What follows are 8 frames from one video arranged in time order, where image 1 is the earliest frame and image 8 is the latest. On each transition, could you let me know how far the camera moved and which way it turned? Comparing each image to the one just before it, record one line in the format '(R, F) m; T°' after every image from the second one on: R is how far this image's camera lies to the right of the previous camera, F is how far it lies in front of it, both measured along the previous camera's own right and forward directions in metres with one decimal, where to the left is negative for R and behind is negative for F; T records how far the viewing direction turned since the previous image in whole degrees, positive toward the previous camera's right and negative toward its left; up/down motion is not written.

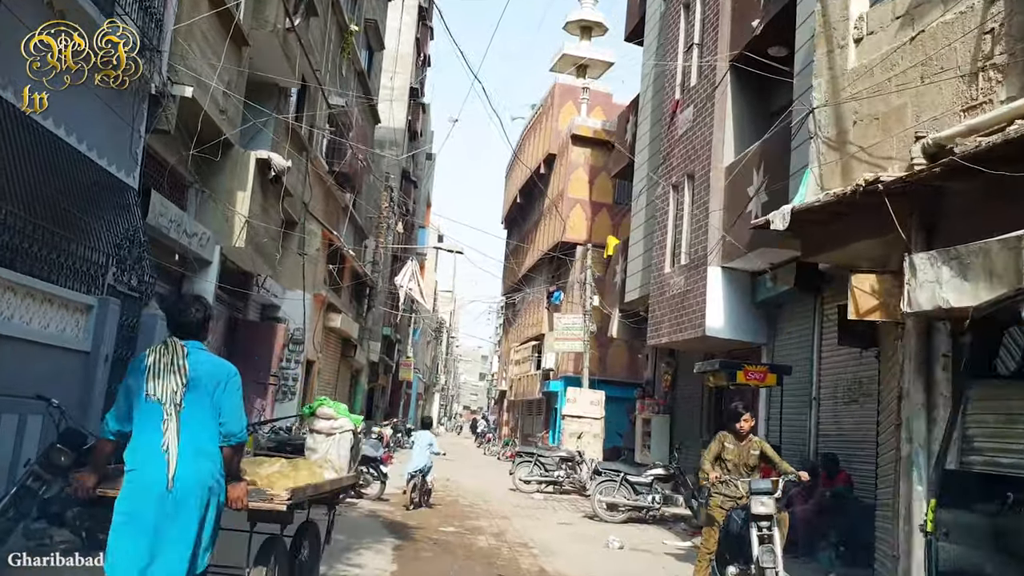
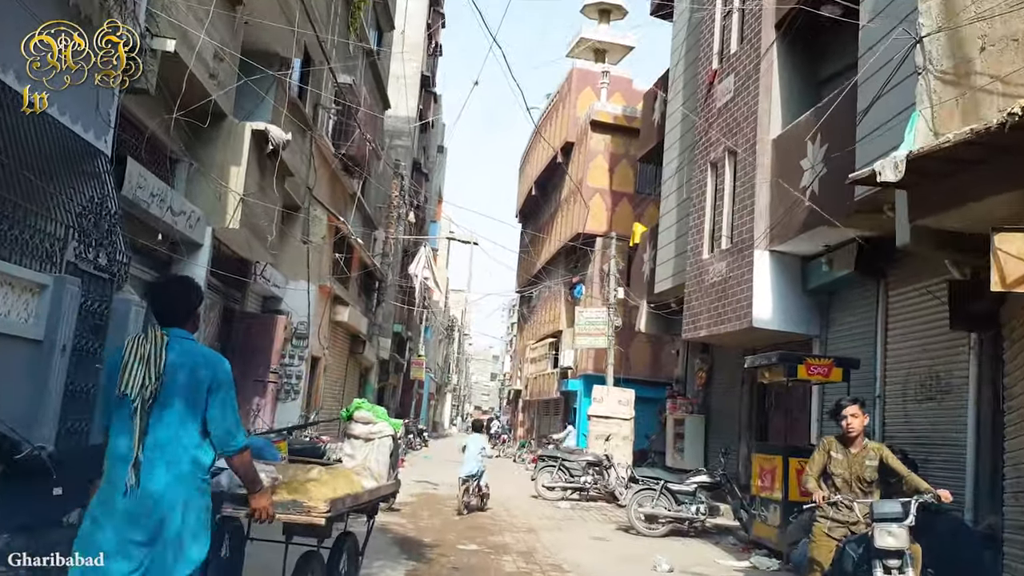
(-0.2, +1.2) m; -1°
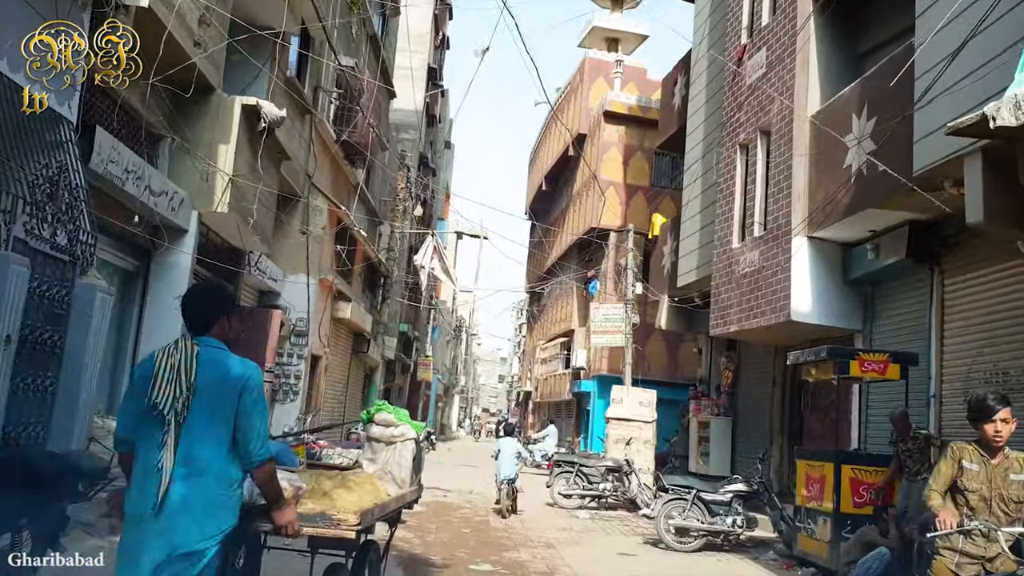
(-0.1, +0.9) m; 0°
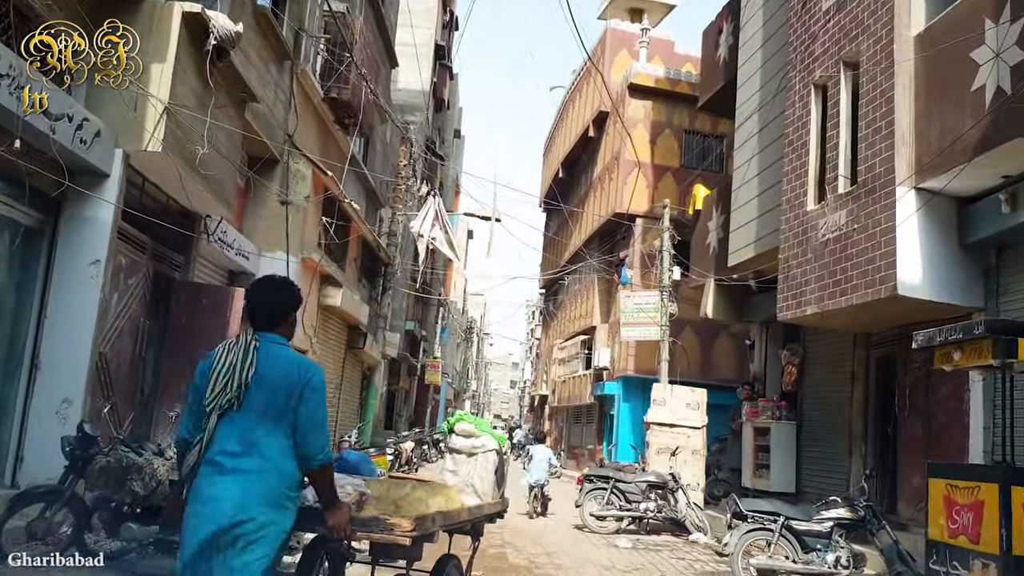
(-0.1, +2.3) m; -1°
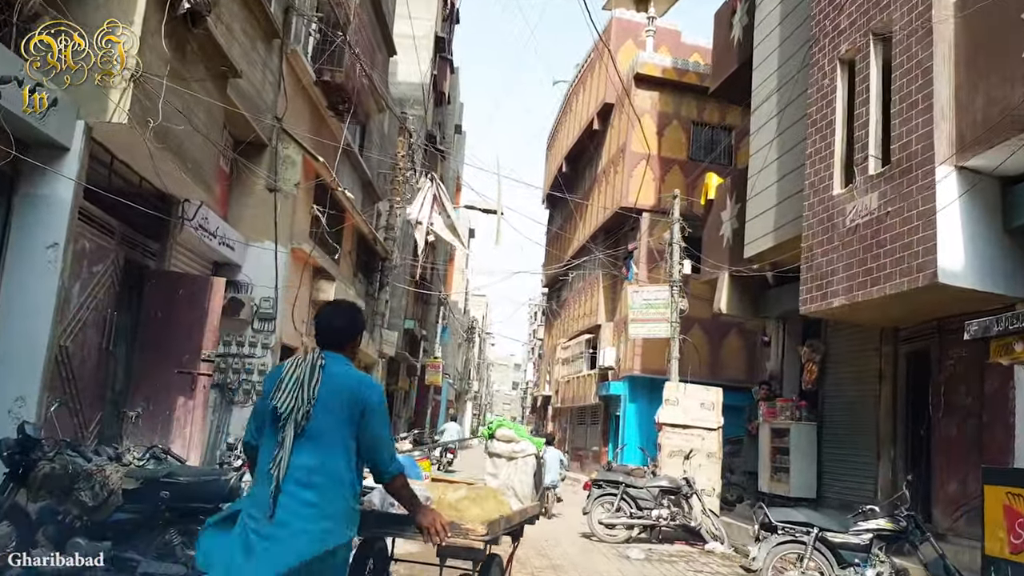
(0.0, +0.7) m; 0°
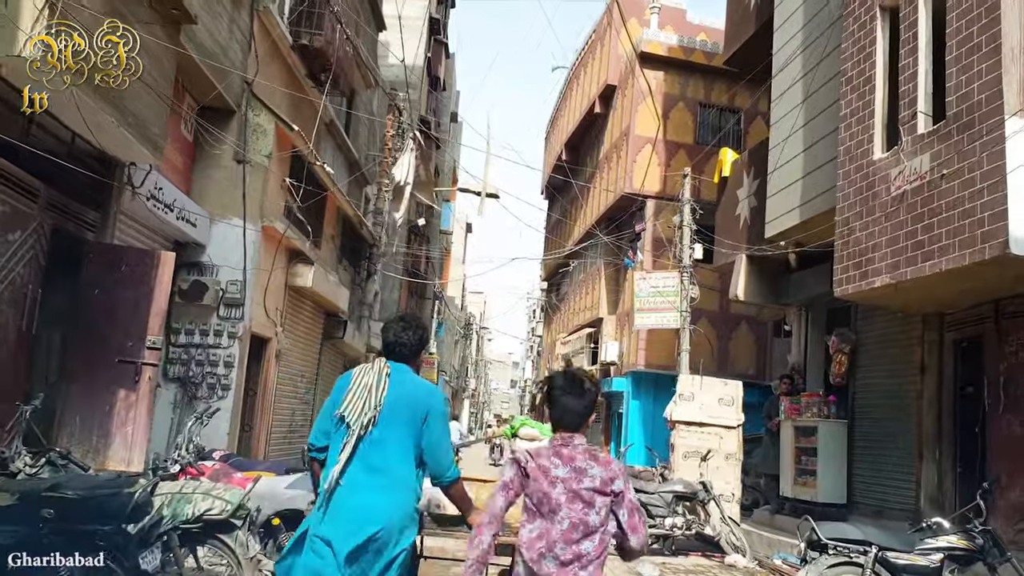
(0.0, +1.1) m; 0°
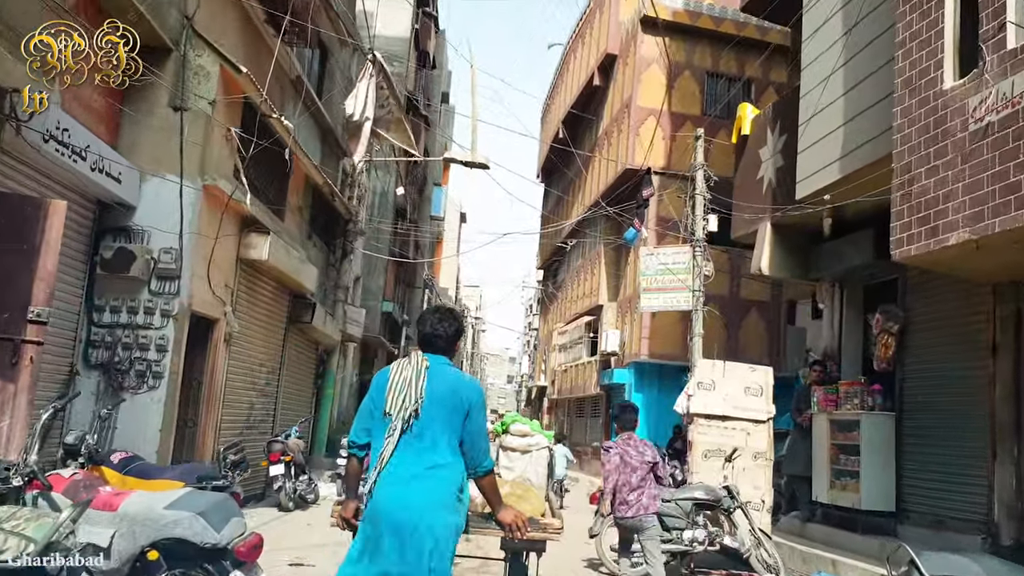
(+0.1, +1.5) m; 0°
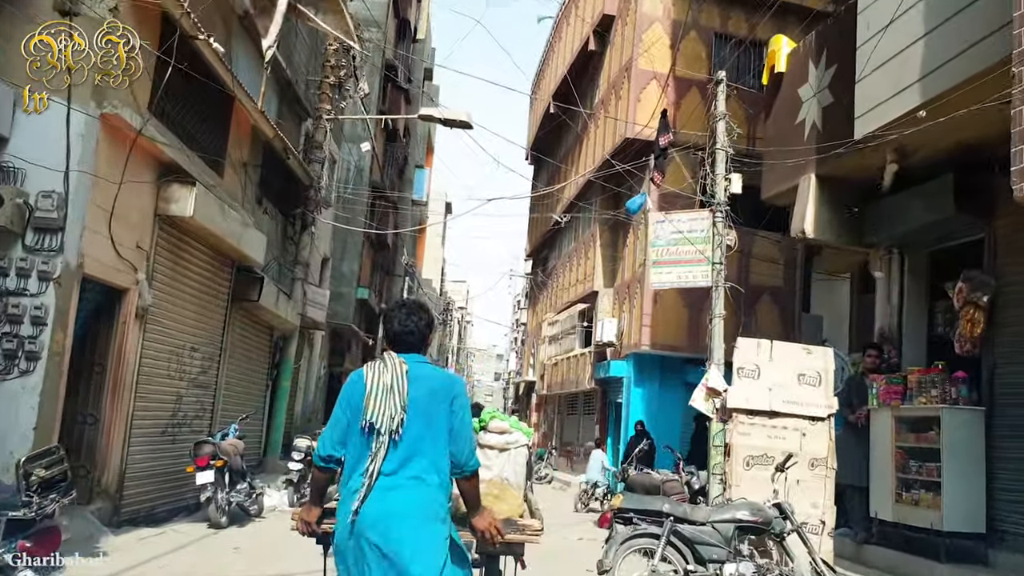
(0.0, +1.8) m; +1°
